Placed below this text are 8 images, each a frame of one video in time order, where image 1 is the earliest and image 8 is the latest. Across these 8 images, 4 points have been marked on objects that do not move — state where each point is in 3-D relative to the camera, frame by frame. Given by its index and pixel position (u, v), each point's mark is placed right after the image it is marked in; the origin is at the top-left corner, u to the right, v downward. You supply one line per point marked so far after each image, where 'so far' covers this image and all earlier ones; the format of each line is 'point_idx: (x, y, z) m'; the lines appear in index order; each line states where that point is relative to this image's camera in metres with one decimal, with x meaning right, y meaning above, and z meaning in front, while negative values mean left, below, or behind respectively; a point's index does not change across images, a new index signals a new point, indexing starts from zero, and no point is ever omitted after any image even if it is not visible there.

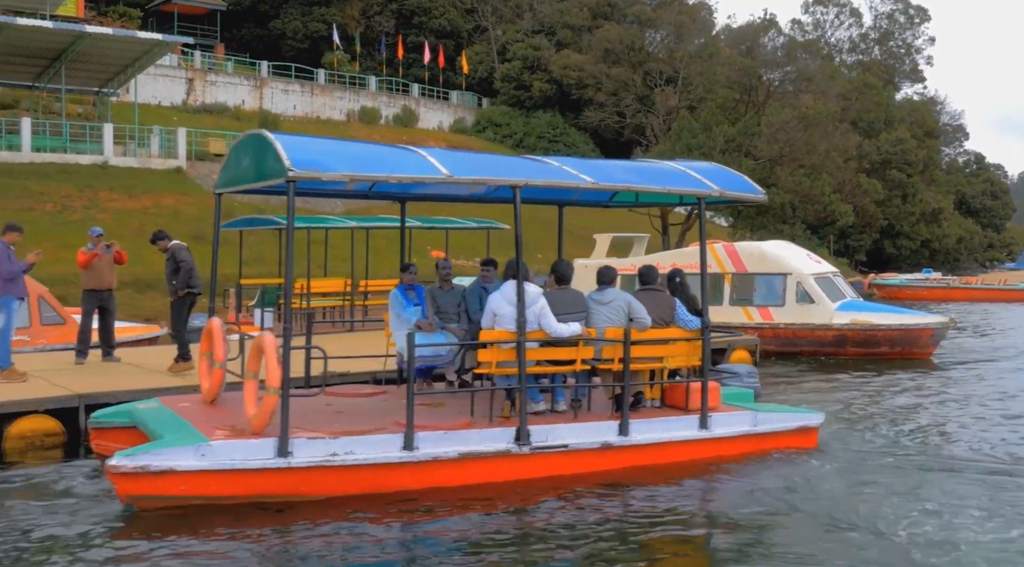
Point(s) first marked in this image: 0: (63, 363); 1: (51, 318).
0: (-5.7, -1.0, +13.0) m
1: (-7.0, -0.5, +15.5) m
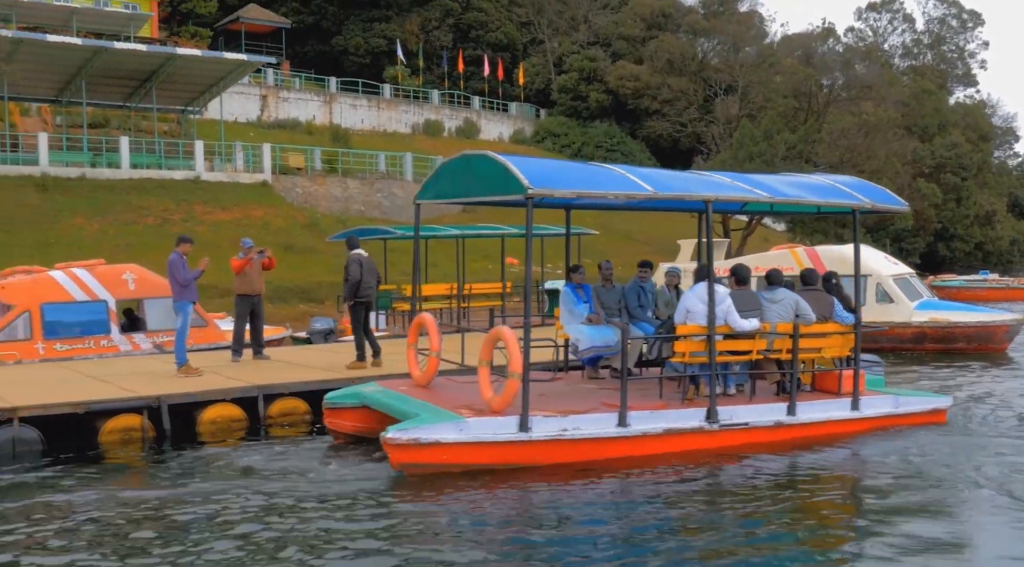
0: (-4.1, -1.1, +14.8) m
1: (-5.2, -0.6, +17.3) m
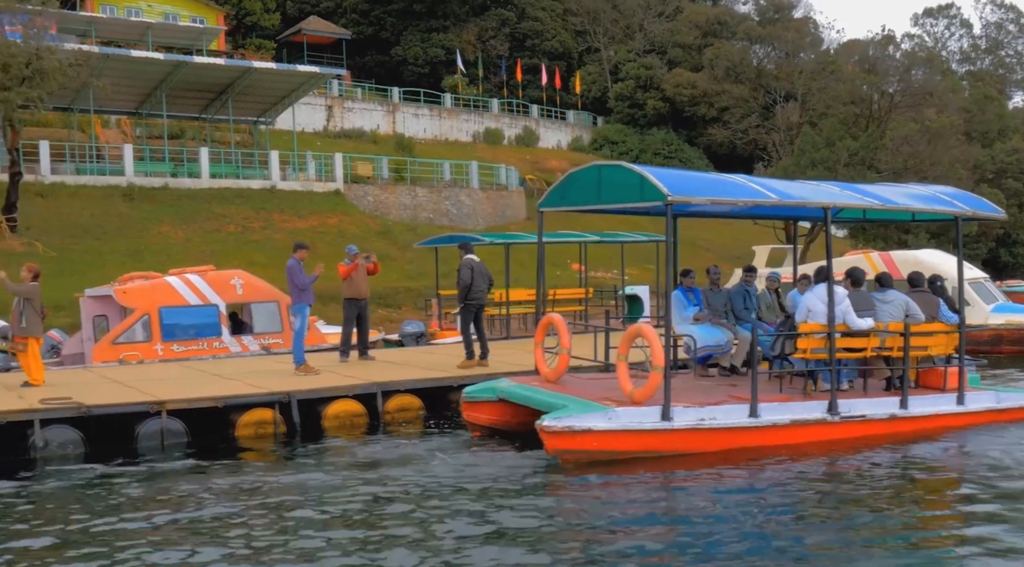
0: (-2.7, -1.1, +15.7) m
1: (-3.7, -0.7, +18.3) m
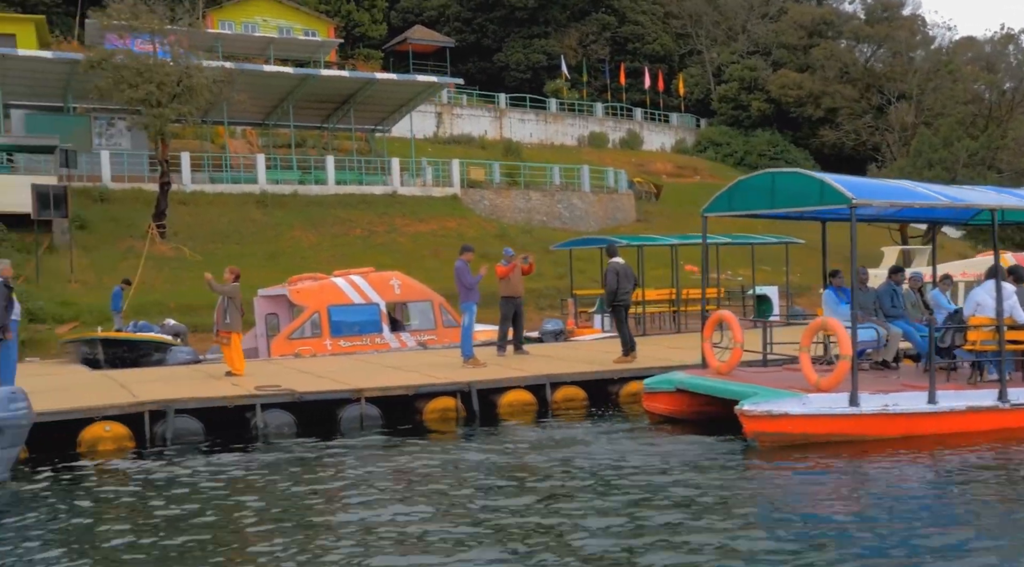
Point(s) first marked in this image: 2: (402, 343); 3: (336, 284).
0: (-0.3, -1.1, +16.8) m
1: (-1.1, -0.7, +19.5) m
2: (-1.9, -1.0, +18.9) m
3: (-2.9, 0.0, +18.2) m
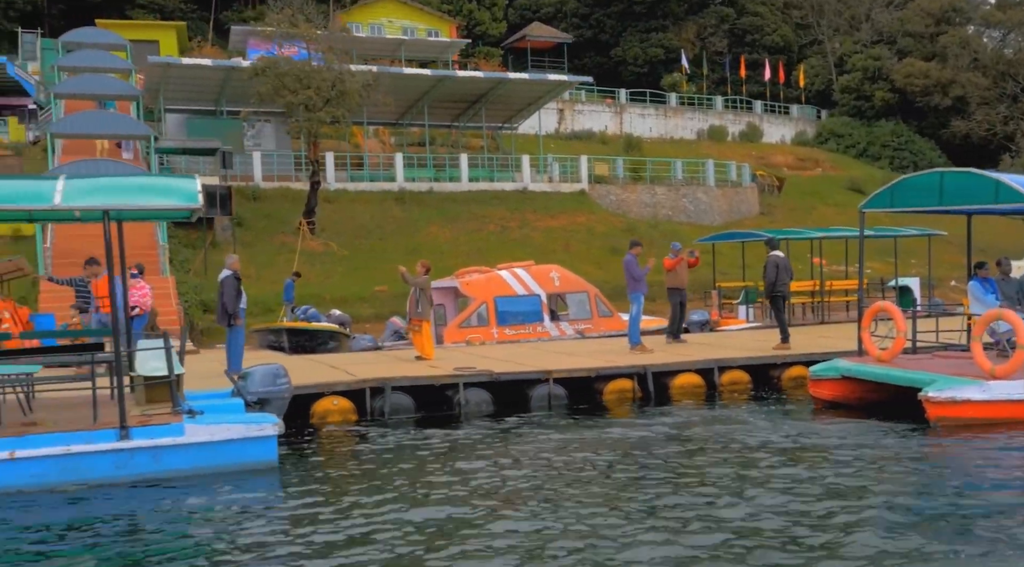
0: (+2.3, -1.0, +17.8) m
1: (+1.8, -0.6, +20.6) m
2: (+0.9, -0.9, +20.1) m
3: (-0.2, +0.1, +19.5) m
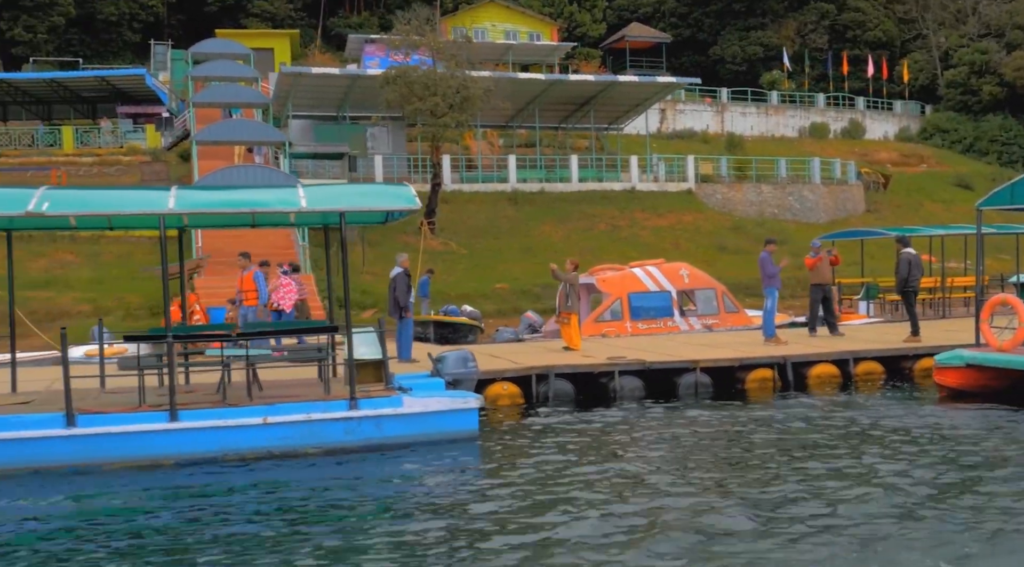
0: (+4.7, -0.9, +18.8) m
1: (+4.4, -0.5, +21.5) m
2: (+3.5, -0.8, +21.1) m
3: (+2.4, +0.2, +20.6) m
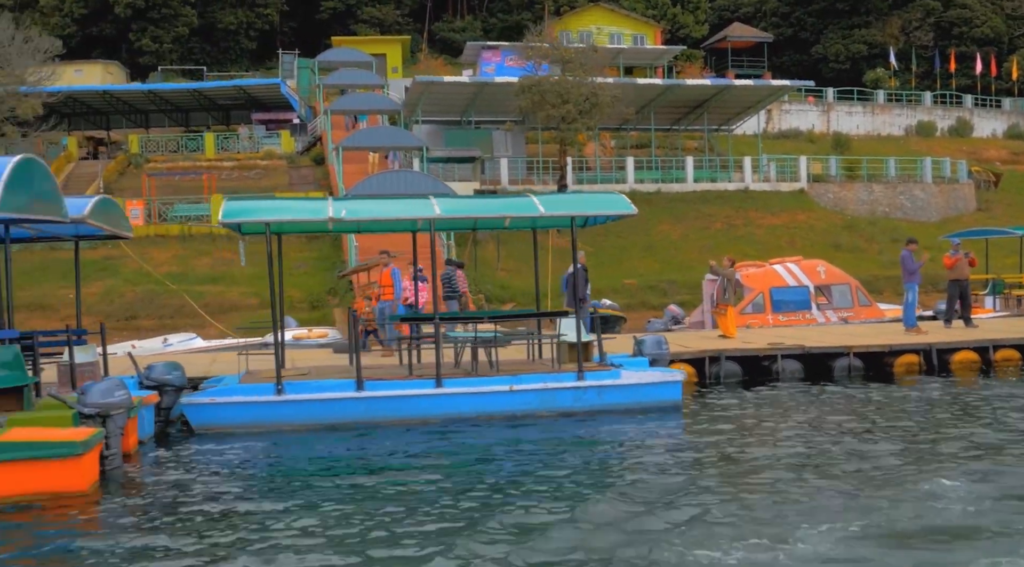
0: (+7.6, -0.8, +20.1) m
1: (+7.5, -0.4, +22.9) m
2: (+6.6, -0.7, +22.6) m
3: (+5.5, +0.3, +22.2) m
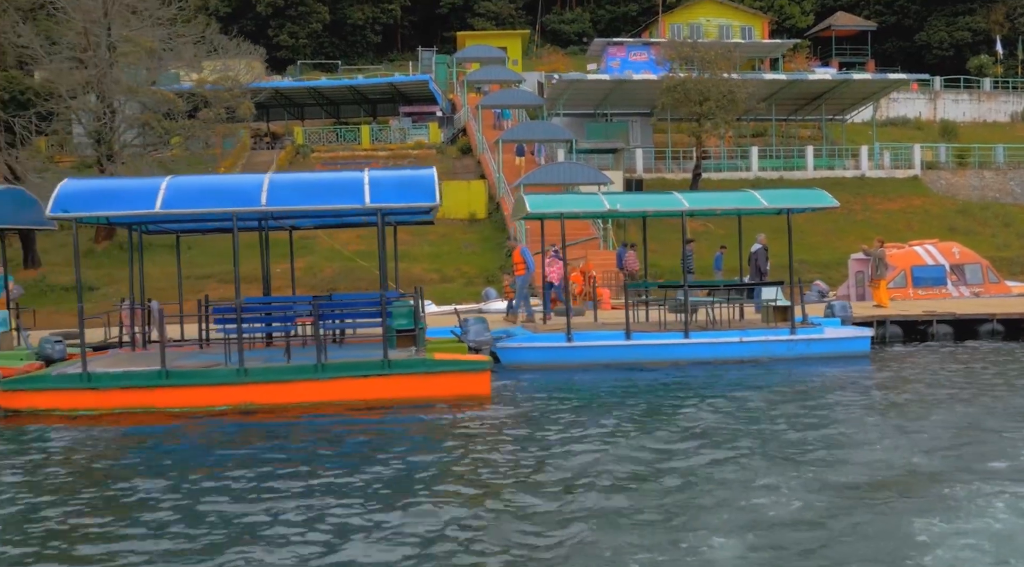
0: (+11.7, -0.4, +23.6) m
1: (+11.8, +0.1, +26.4) m
2: (+10.9, -0.2, +26.1) m
3: (+9.7, +0.8, +25.8) m
